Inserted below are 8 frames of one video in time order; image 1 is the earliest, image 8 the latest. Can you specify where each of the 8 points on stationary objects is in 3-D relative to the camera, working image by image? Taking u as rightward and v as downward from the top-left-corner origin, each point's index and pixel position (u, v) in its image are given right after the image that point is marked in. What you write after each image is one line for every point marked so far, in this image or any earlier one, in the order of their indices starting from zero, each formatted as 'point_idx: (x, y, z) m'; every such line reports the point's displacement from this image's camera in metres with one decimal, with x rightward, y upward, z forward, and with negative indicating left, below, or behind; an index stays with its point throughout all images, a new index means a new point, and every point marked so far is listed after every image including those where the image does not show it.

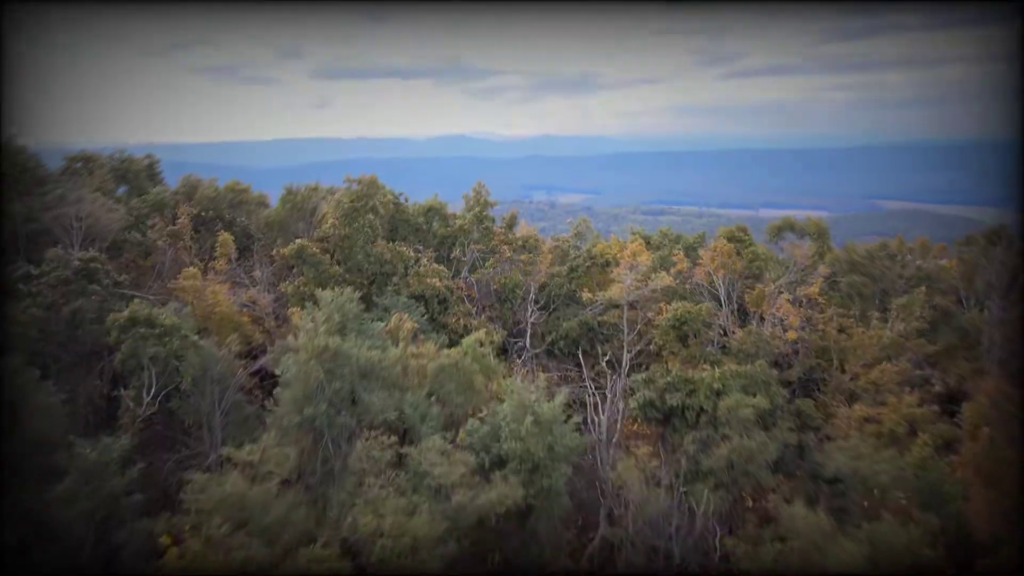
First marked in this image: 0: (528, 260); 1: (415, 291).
0: (+0.4, +0.7, +17.2) m
1: (-2.0, -0.1, +14.9) m
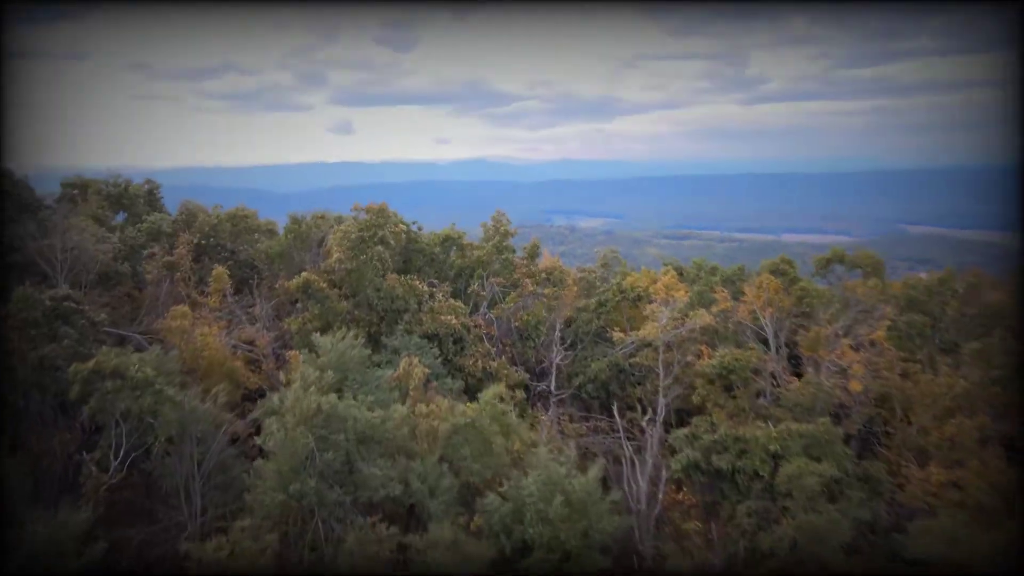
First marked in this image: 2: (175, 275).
0: (+0.9, -0.1, +15.8) m
1: (-1.6, -0.8, +13.5) m
2: (-6.9, +0.2, +15.1) m
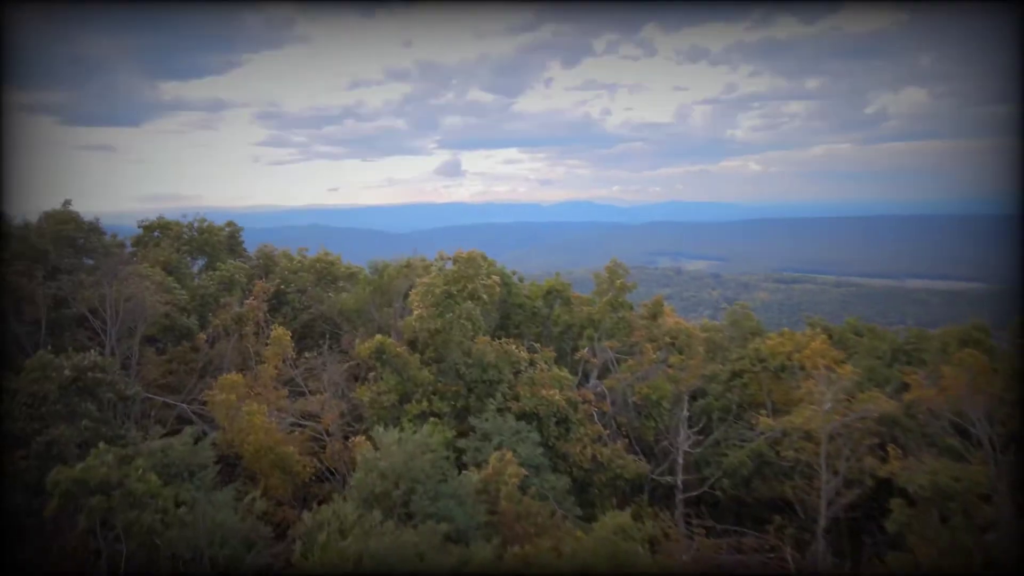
0: (+2.9, -1.3, +12.9) m
1: (+0.2, -1.8, +11.0) m
2: (-4.9, -0.8, +13.4) m
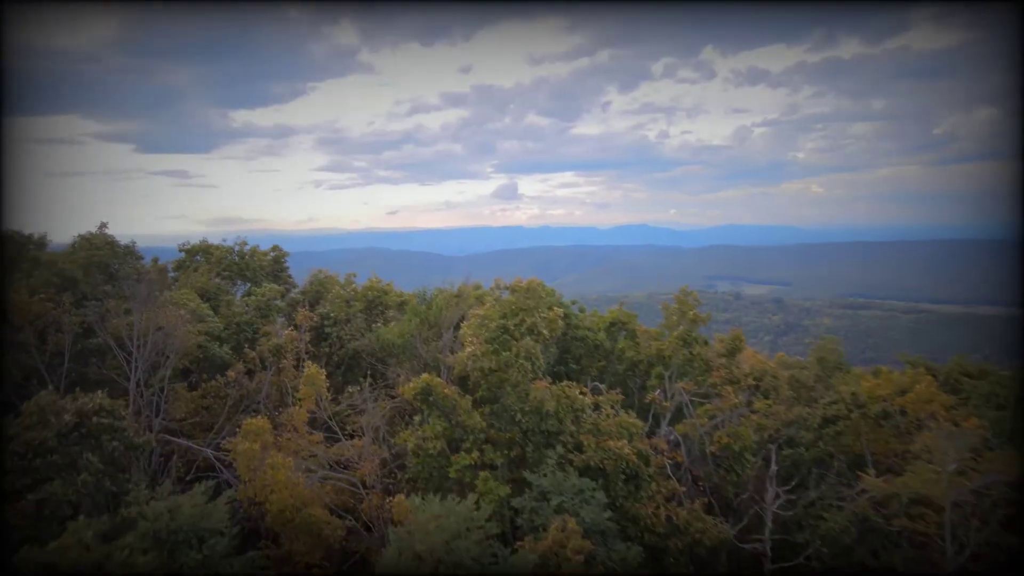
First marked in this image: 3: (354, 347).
0: (+3.9, -1.9, +11.3) m
1: (+1.0, -2.3, +9.5) m
2: (-3.9, -1.3, +12.3) m
3: (-2.9, -1.1, +13.8) m
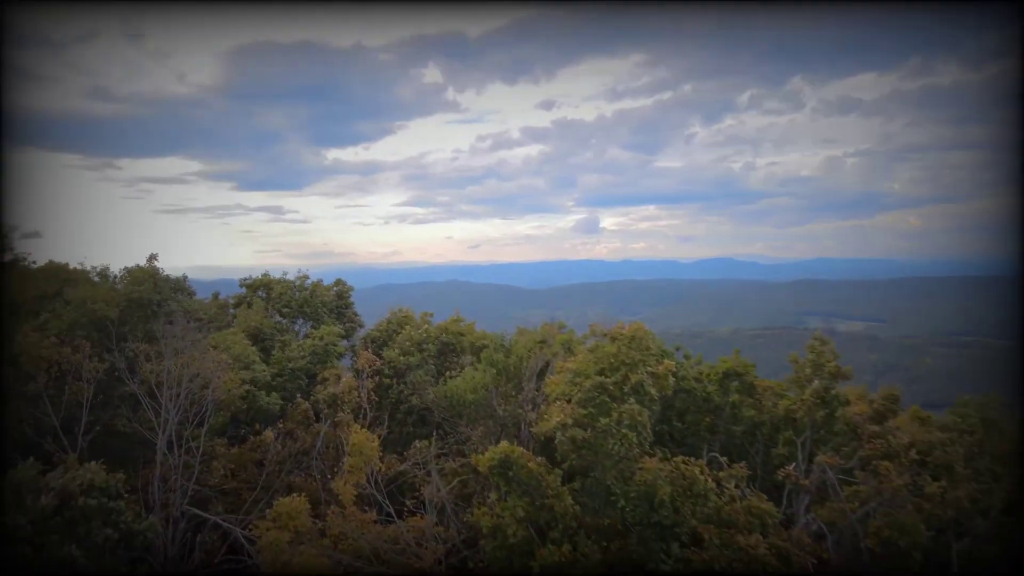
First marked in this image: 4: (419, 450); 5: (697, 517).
0: (+5.0, -2.4, +8.7) m
1: (+2.0, -2.7, +7.3) m
2: (-2.5, -1.9, +10.6) m
3: (-1.4, -1.8, +12.0) m
4: (-1.2, -2.2, +9.8) m
5: (+2.0, -2.4, +7.8) m
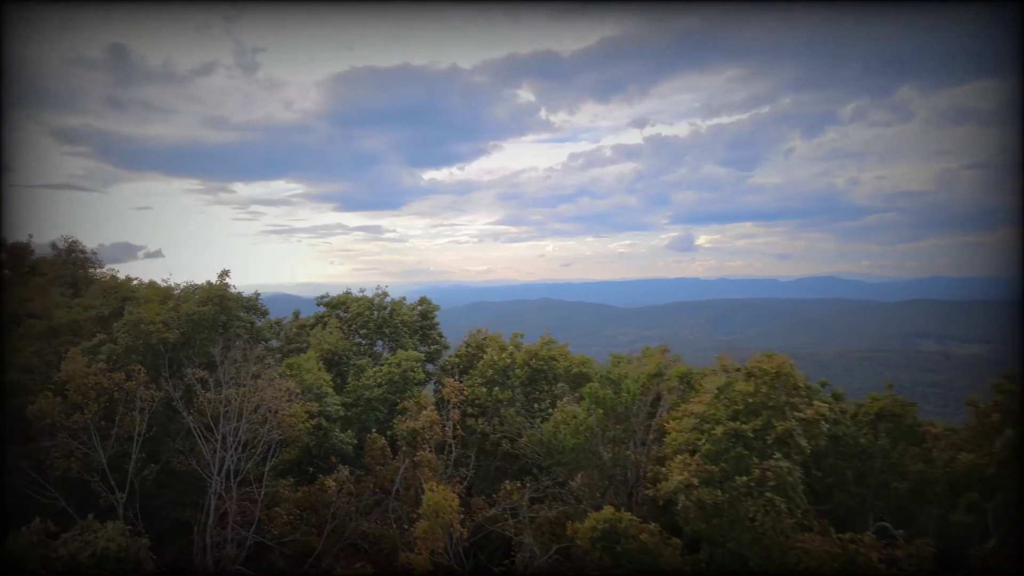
0: (+6.1, -2.7, +6.5) m
1: (+2.9, -2.9, +5.4) m
2: (-1.2, -2.1, +9.3) m
3: (+0.1, -2.1, +10.6) m
4: (0.0, -2.4, +8.3) m
5: (+2.9, -2.6, +5.9) m
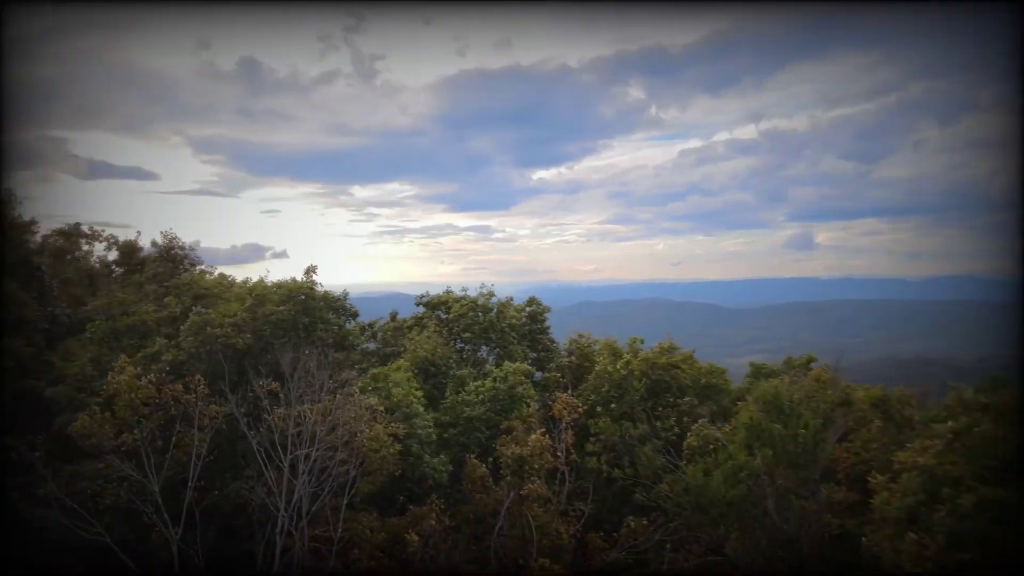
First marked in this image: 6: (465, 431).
0: (+6.9, -2.7, +3.8) m
1: (+3.6, -2.9, +3.2) m
2: (+0.1, -2.1, +7.7) m
3: (+1.6, -2.1, +8.7) m
4: (+1.2, -2.4, +6.5) m
5: (+3.7, -2.6, +3.7) m
6: (-0.6, -1.6, +8.6) m
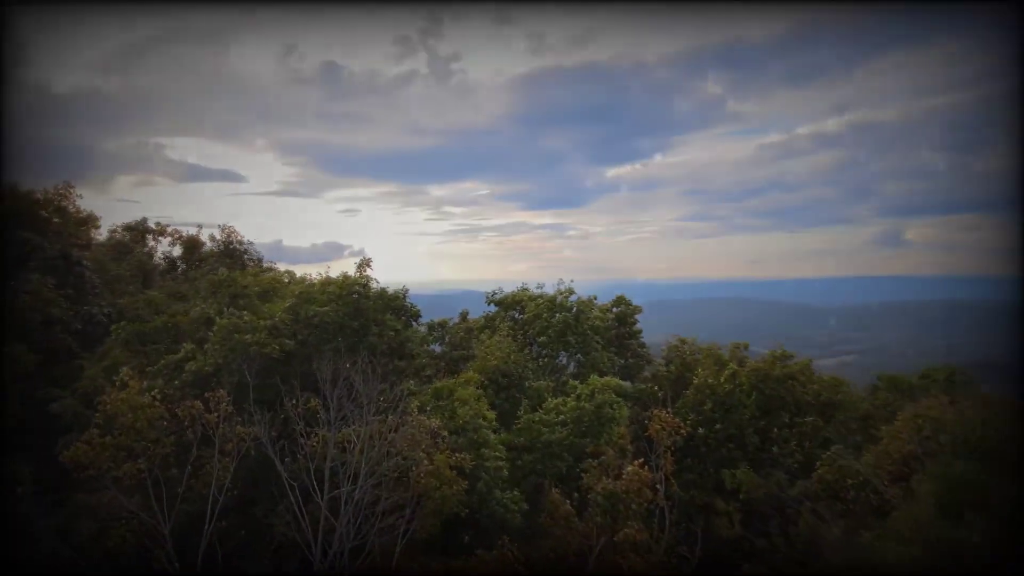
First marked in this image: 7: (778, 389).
0: (+7.2, -2.7, +1.6) m
1: (+3.9, -2.9, +1.4) m
2: (+0.9, -2.1, +6.2) m
3: (+2.4, -2.0, +7.1) m
4: (+1.8, -2.4, +4.9) m
5: (+4.0, -2.6, +1.8) m
6: (+0.3, -1.6, +7.1) m
7: (+3.1, -1.1, +7.7) m
